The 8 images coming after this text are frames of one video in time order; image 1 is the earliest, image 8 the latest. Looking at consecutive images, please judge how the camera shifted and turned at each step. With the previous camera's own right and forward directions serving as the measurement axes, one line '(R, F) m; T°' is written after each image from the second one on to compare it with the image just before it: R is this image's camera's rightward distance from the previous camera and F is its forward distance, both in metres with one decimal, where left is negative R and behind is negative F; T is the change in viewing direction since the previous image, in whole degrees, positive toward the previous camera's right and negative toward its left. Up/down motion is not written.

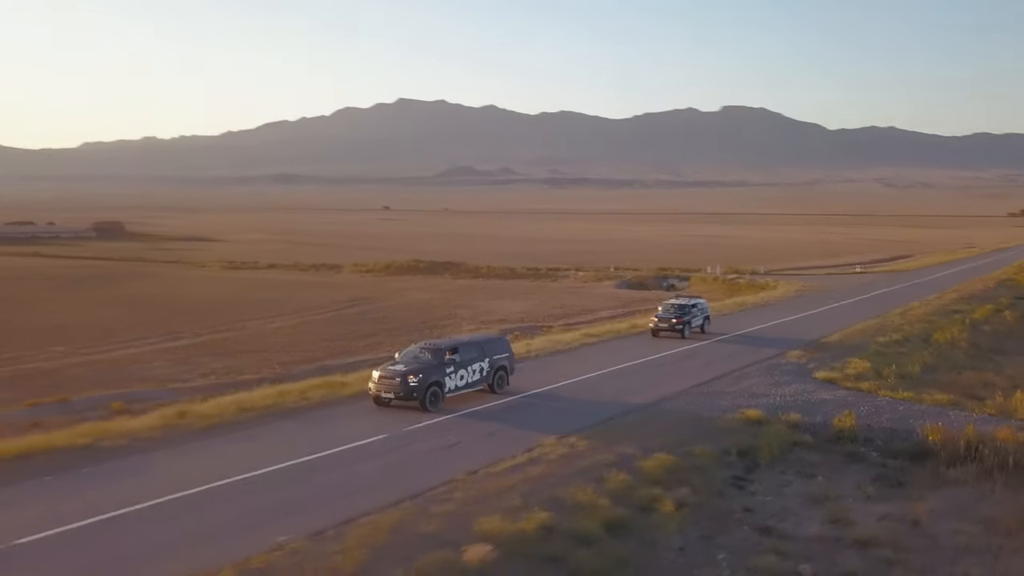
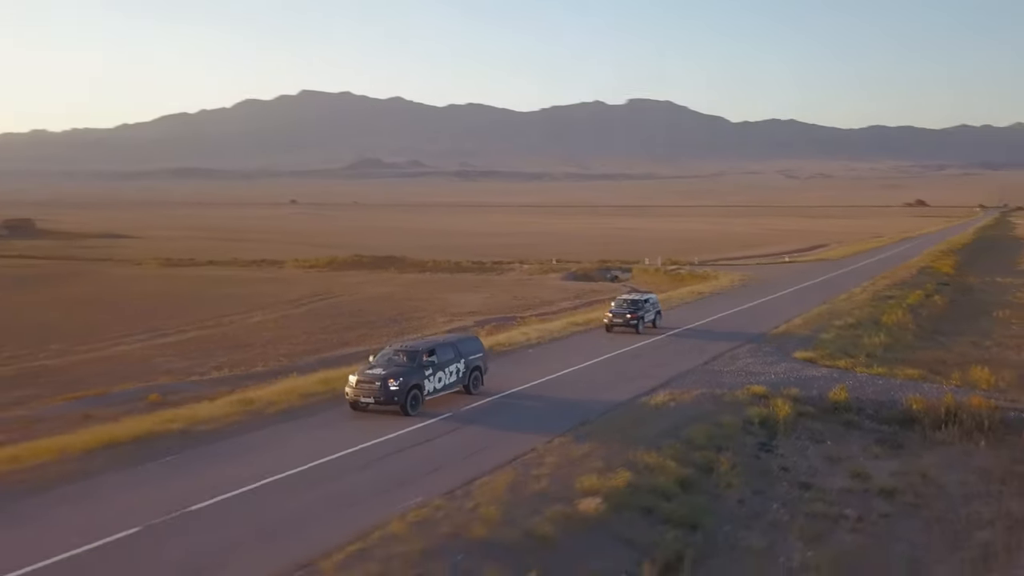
(-3.0, -2.1) m; +5°
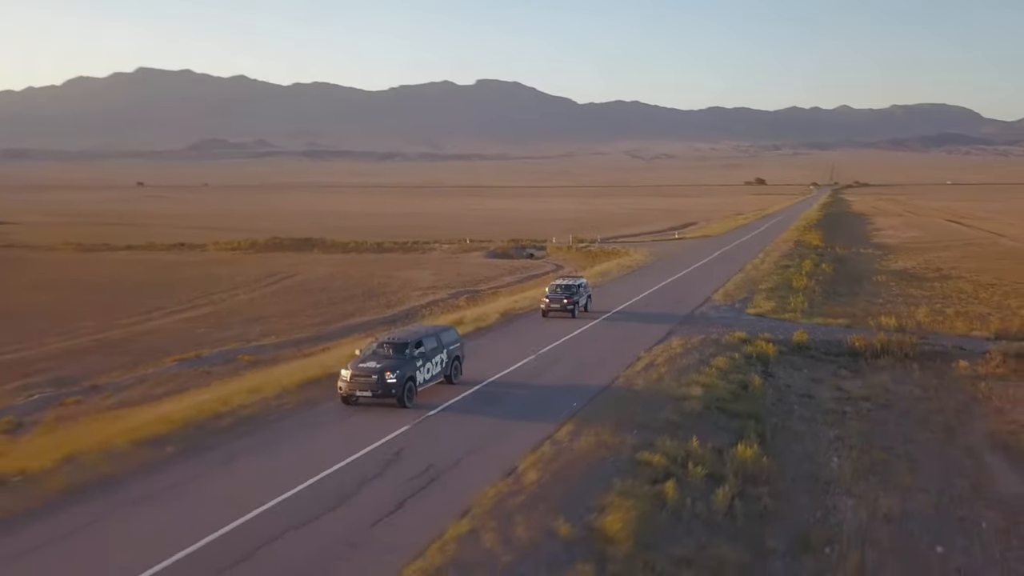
(-6.0, -6.0) m; +8°
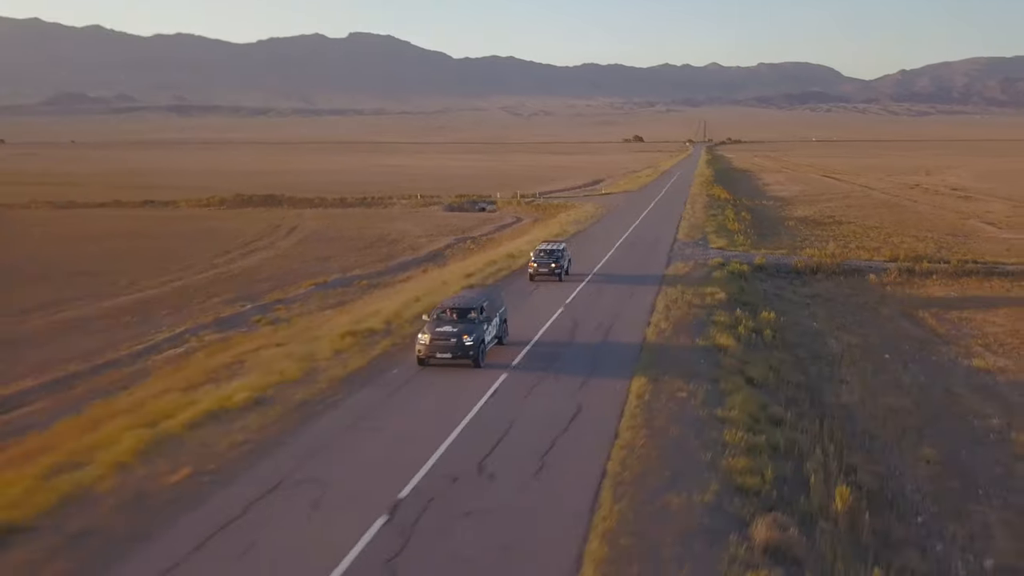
(-7.4, -11.5) m; +7°
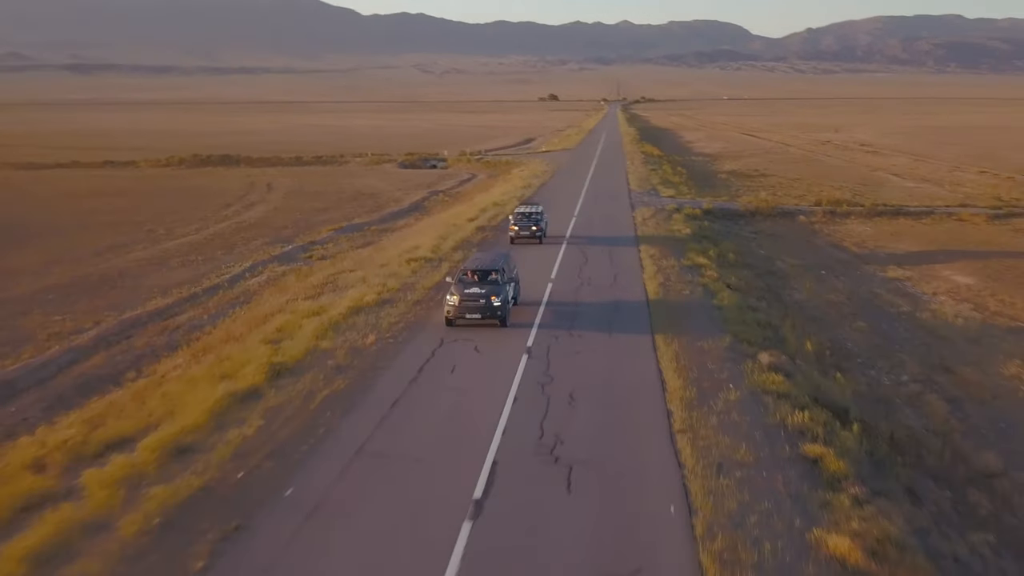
(-3.8, -7.3) m; +5°
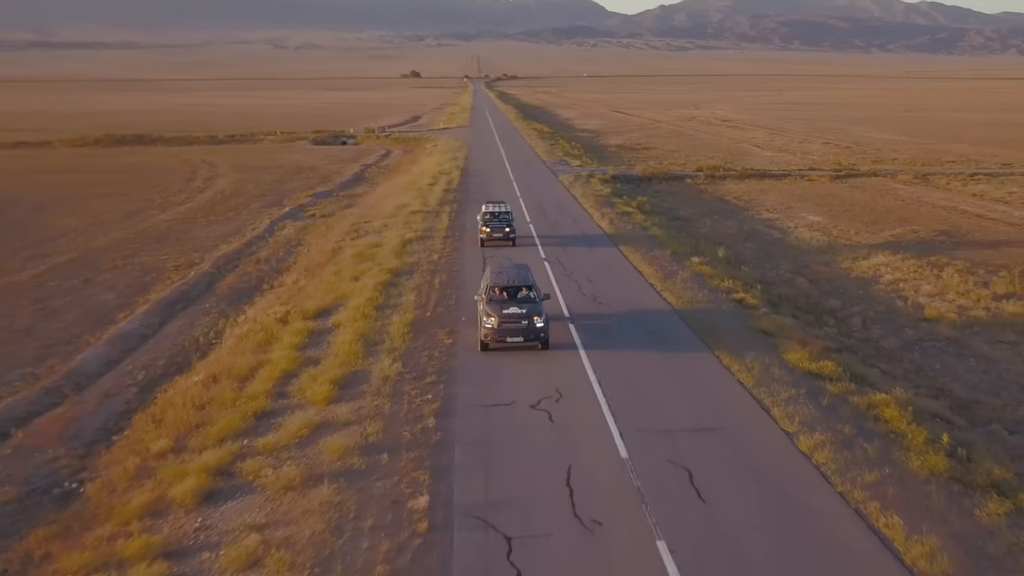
(-5.2, -10.9) m; +8°
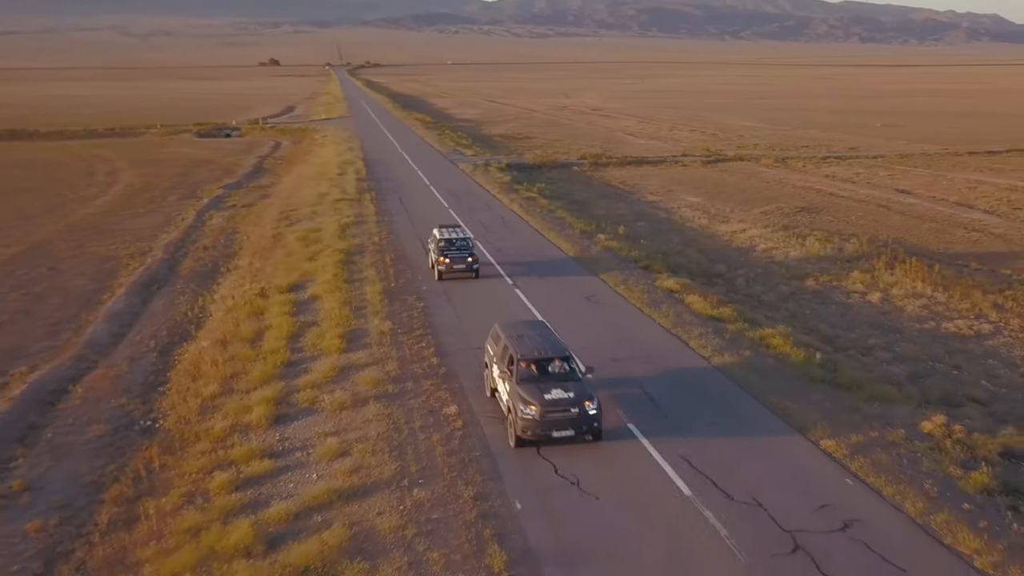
(-2.4, -4.8) m; +7°
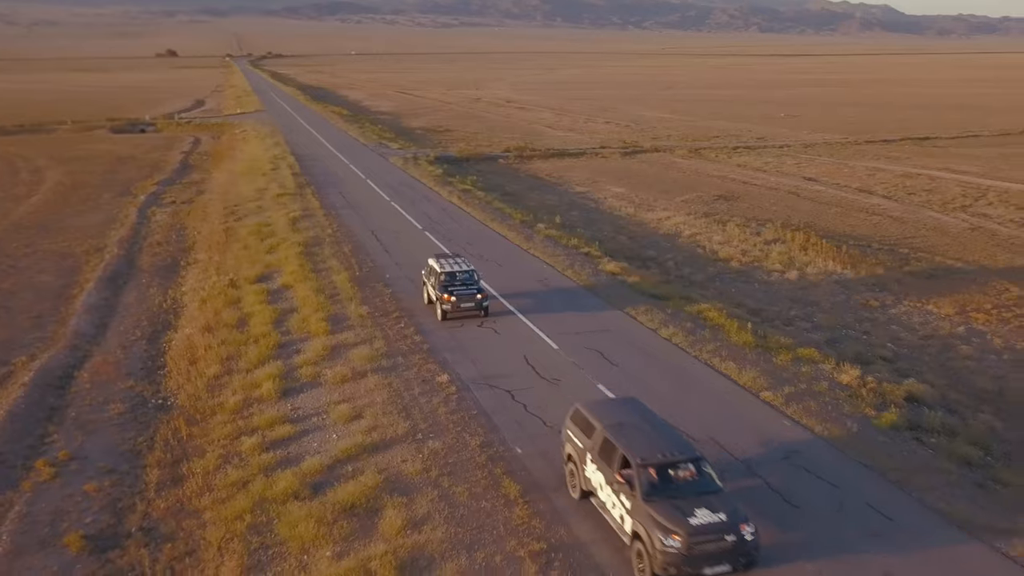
(-1.5, -2.7) m; +5°
